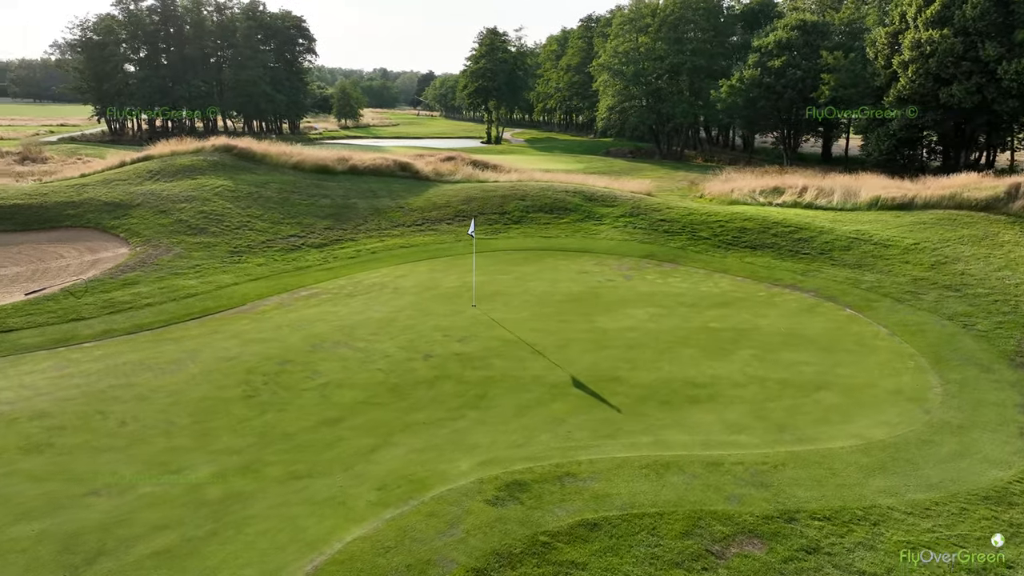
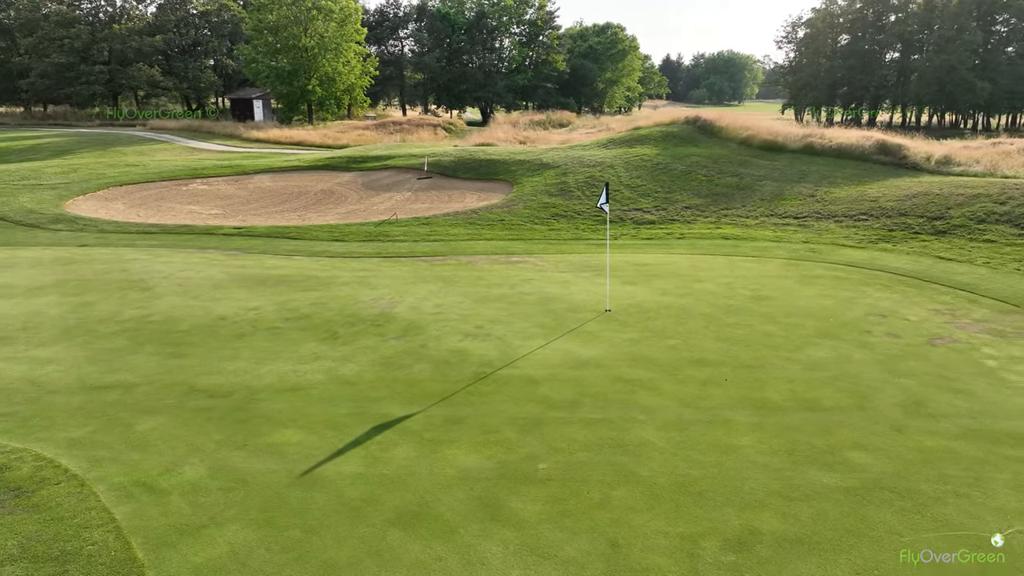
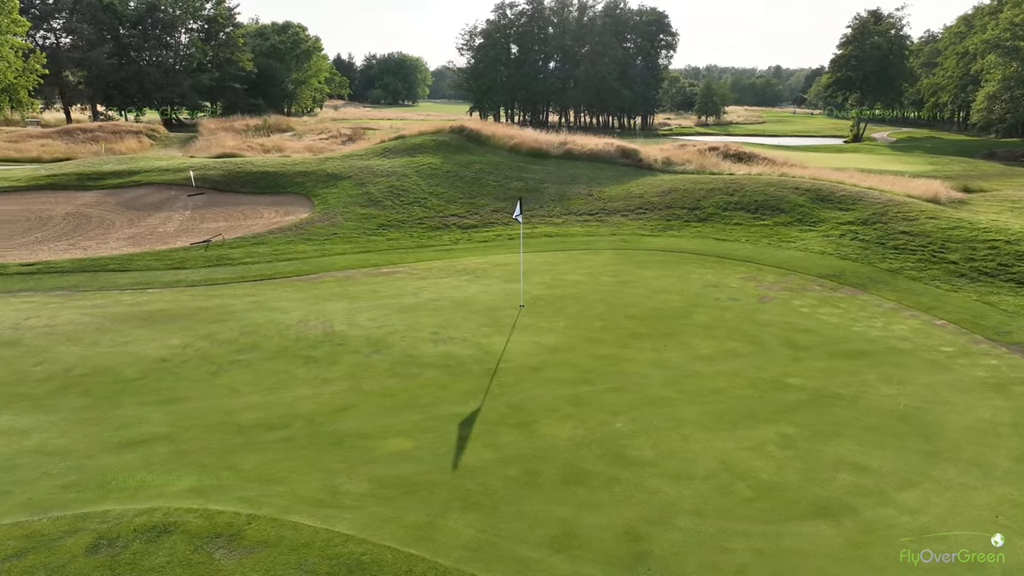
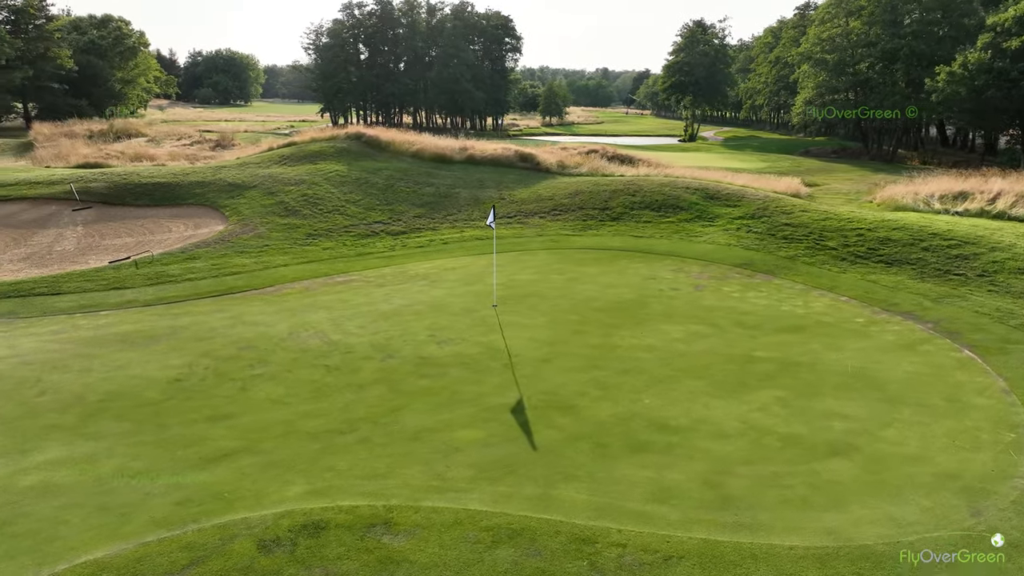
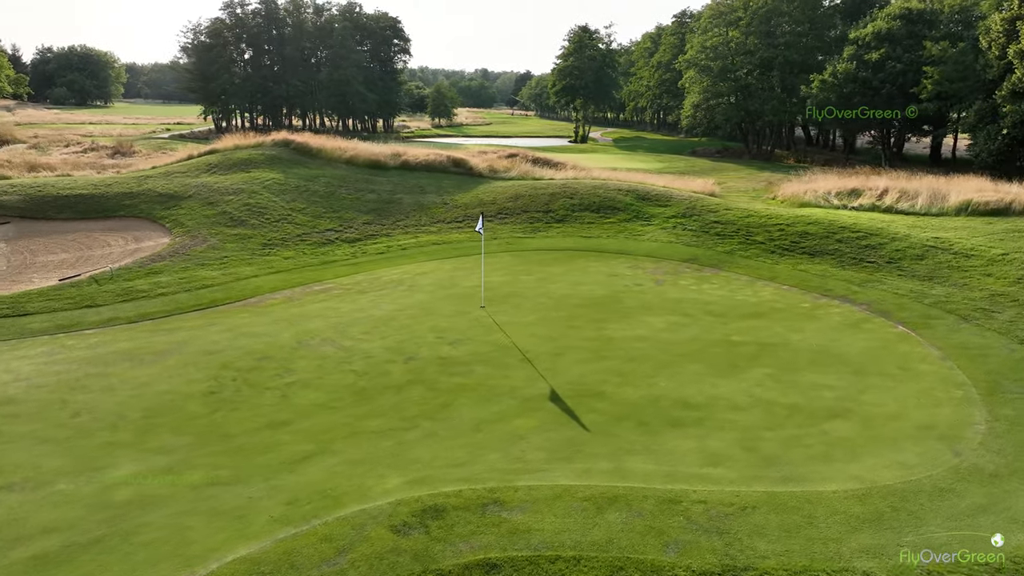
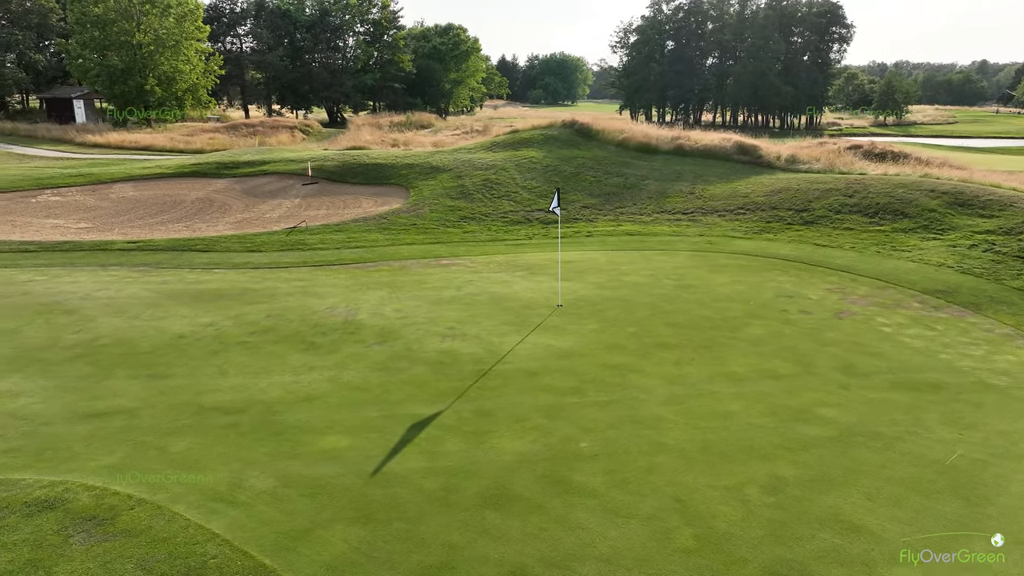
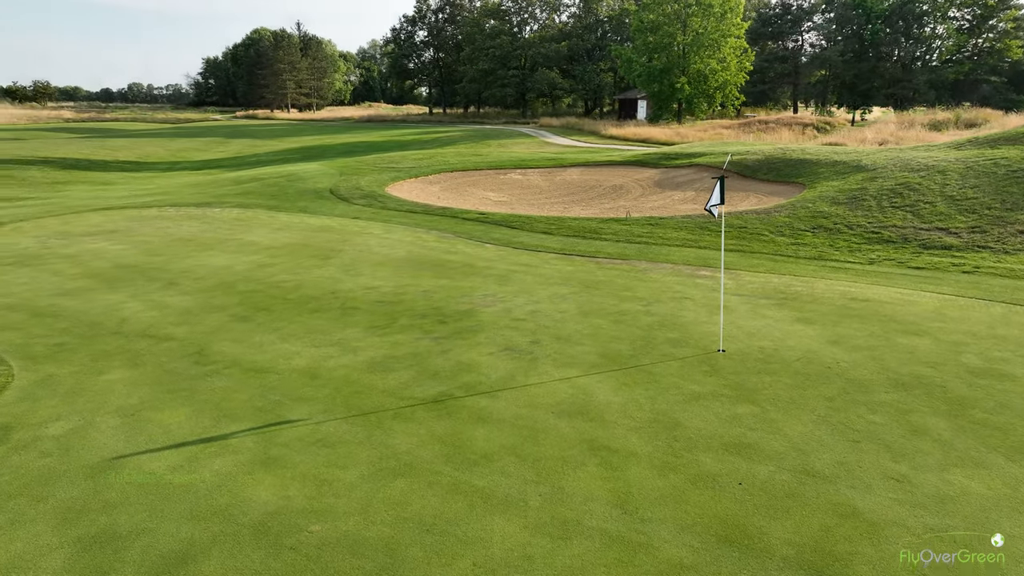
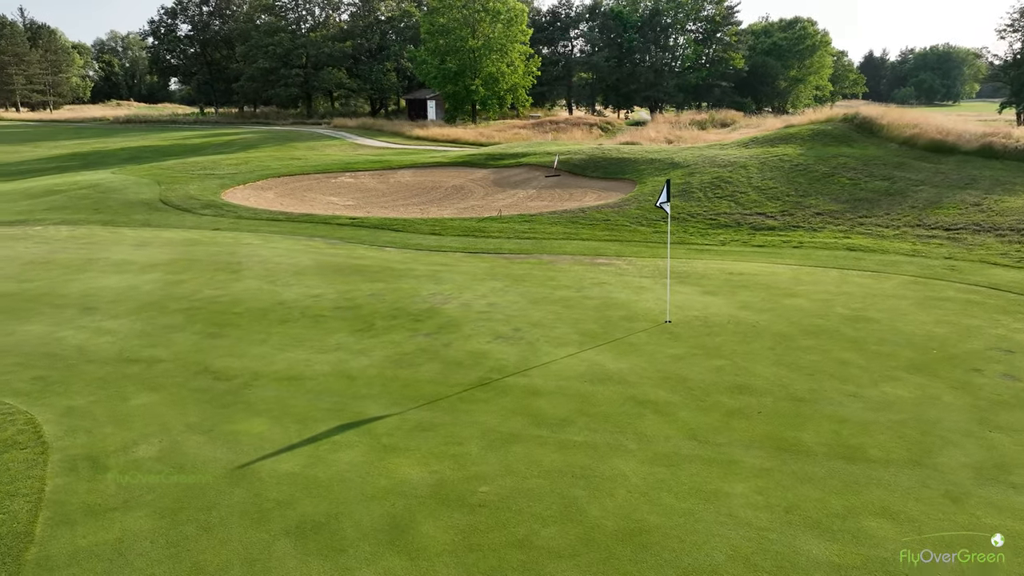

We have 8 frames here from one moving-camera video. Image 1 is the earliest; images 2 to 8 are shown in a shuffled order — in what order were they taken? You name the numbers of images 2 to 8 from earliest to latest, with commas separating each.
5, 4, 3, 6, 2, 8, 7
